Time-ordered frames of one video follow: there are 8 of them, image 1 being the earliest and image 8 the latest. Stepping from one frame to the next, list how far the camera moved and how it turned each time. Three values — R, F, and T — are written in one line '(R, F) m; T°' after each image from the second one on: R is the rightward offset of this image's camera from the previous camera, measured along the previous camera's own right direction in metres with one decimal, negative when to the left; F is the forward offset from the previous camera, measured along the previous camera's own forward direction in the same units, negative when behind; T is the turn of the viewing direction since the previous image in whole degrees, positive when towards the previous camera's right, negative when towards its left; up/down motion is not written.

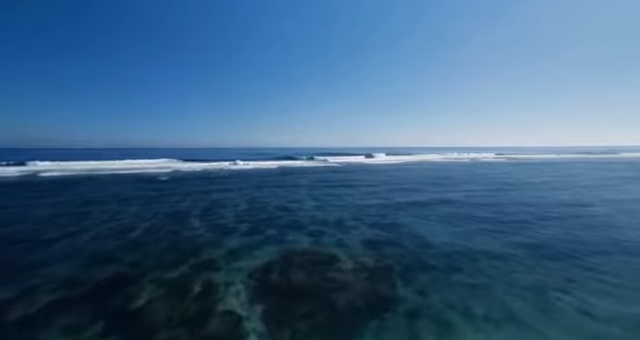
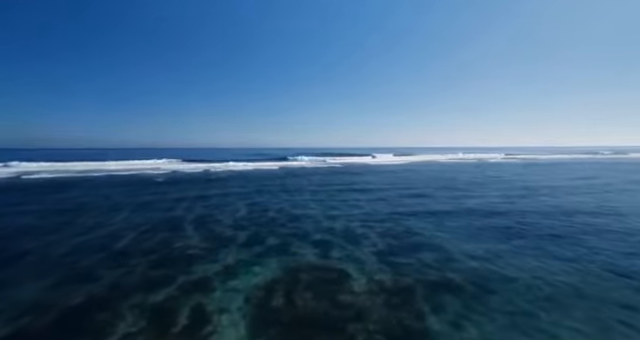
(-0.4, +1.5) m; 0°
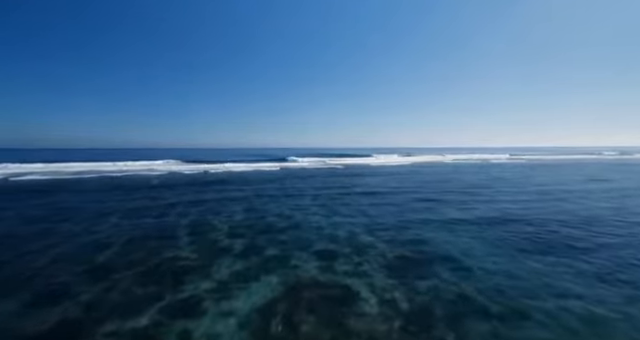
(-0.1, +1.1) m; 0°
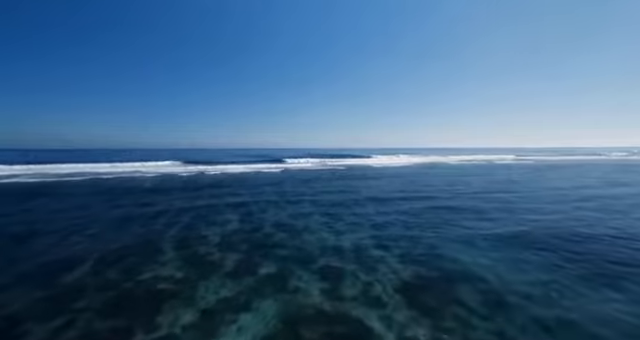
(-0.2, +1.7) m; 0°
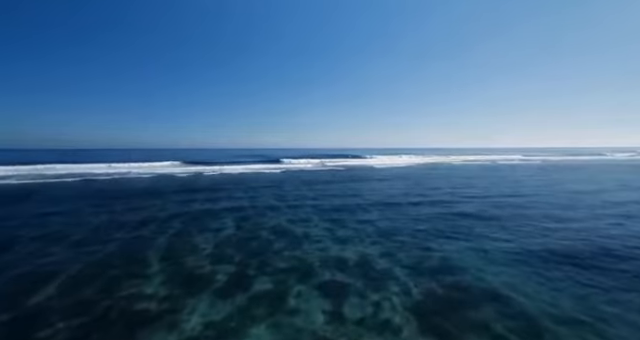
(-0.1, +1.2) m; 0°
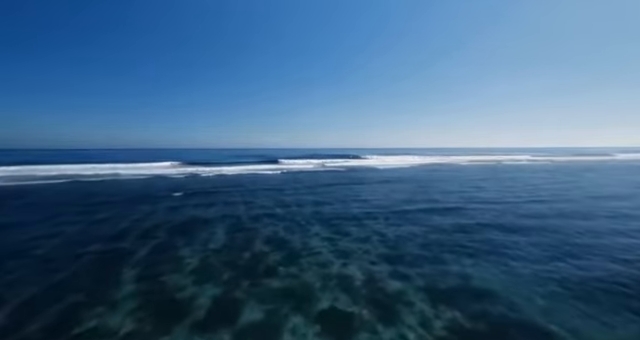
(0.0, +1.7) m; 0°
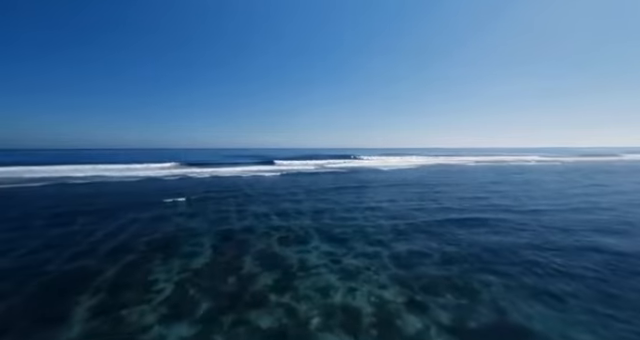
(0.0, +2.1) m; 0°
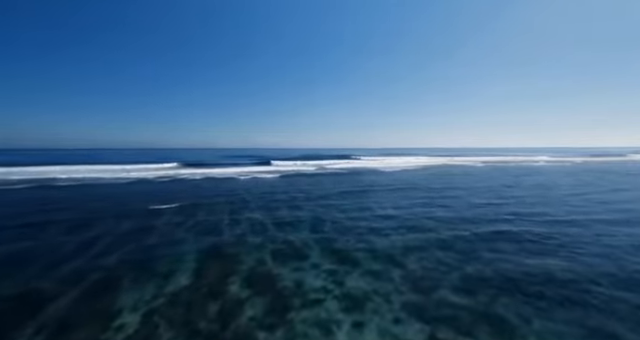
(0.0, +2.0) m; 0°
